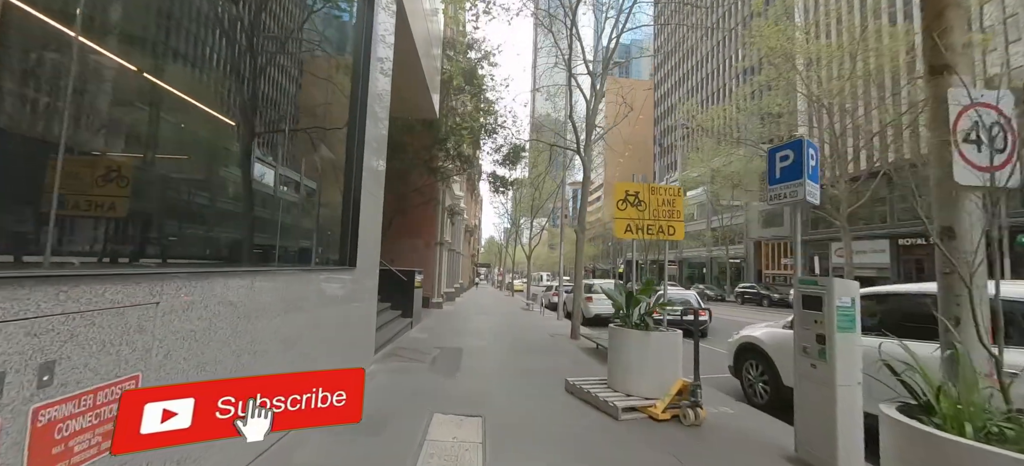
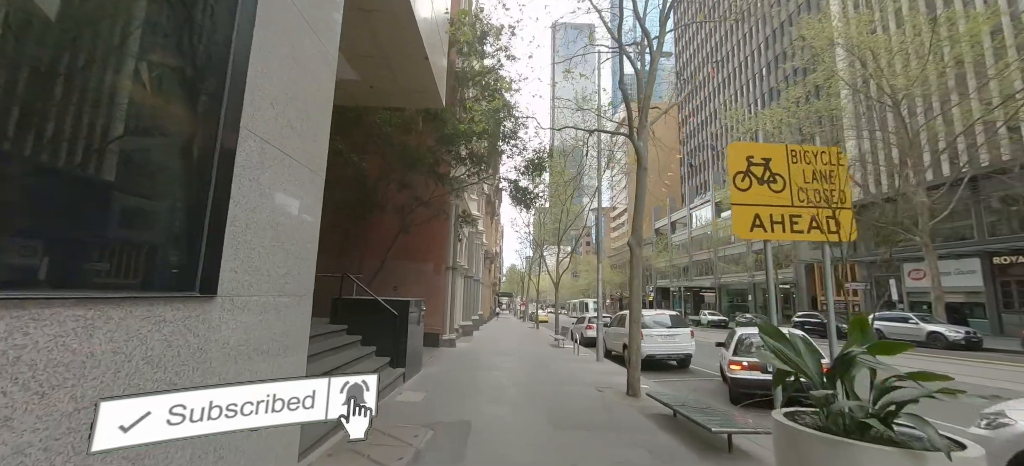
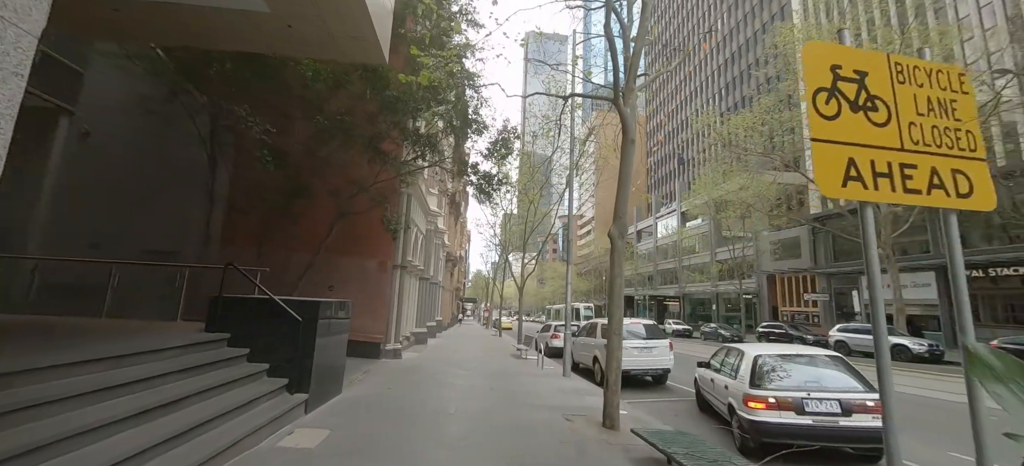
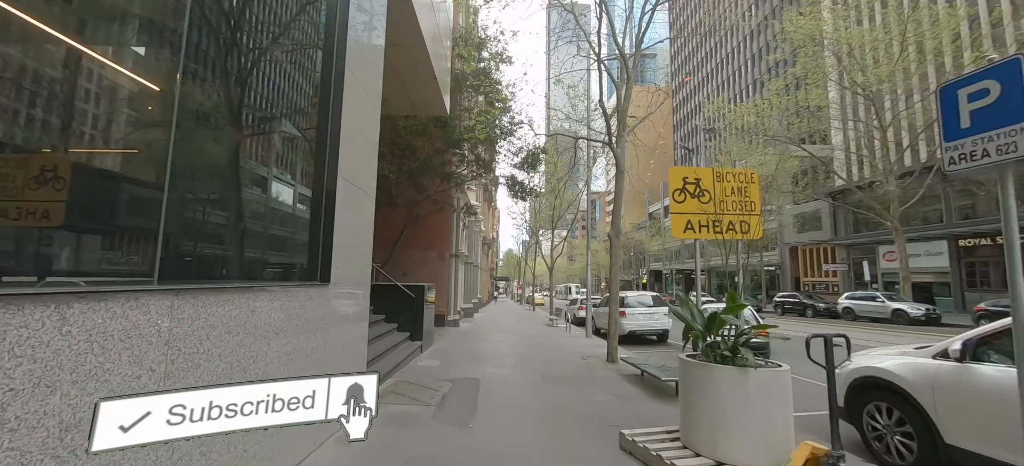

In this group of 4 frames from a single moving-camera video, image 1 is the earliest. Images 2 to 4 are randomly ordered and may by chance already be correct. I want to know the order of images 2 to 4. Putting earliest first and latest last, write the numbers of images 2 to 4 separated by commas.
4, 2, 3
